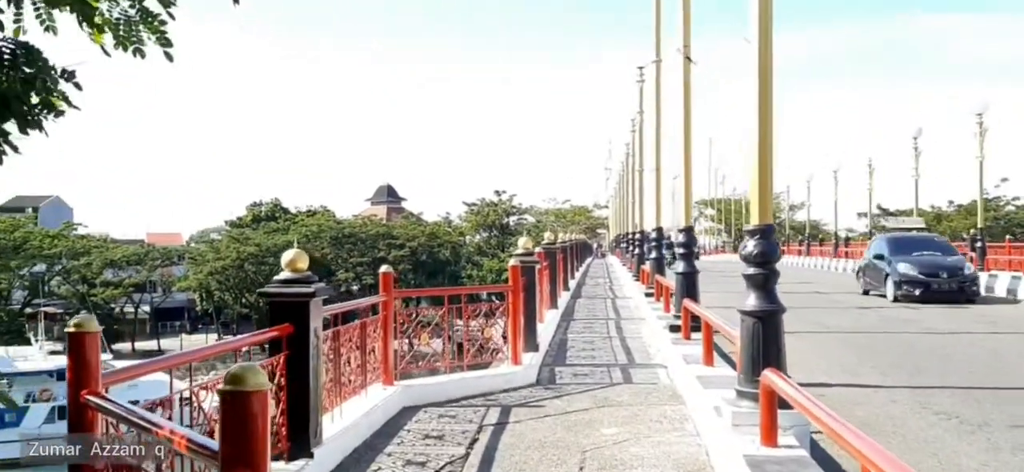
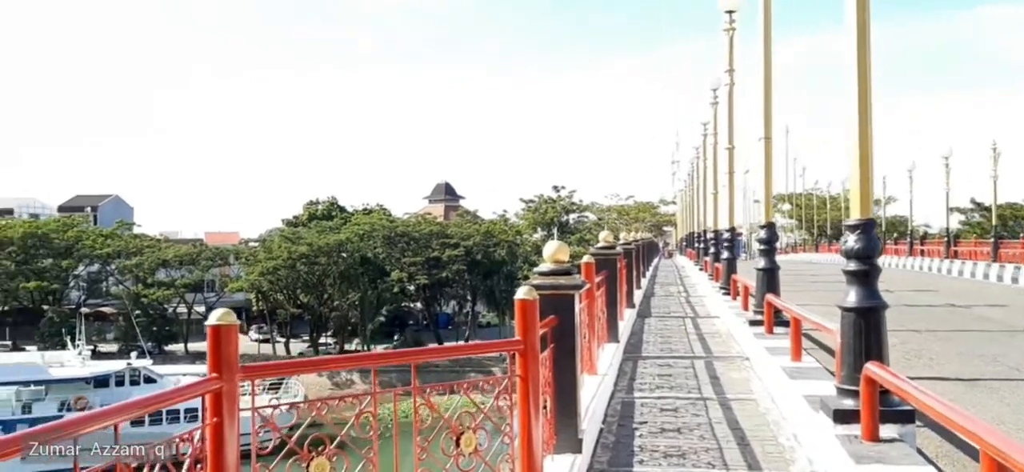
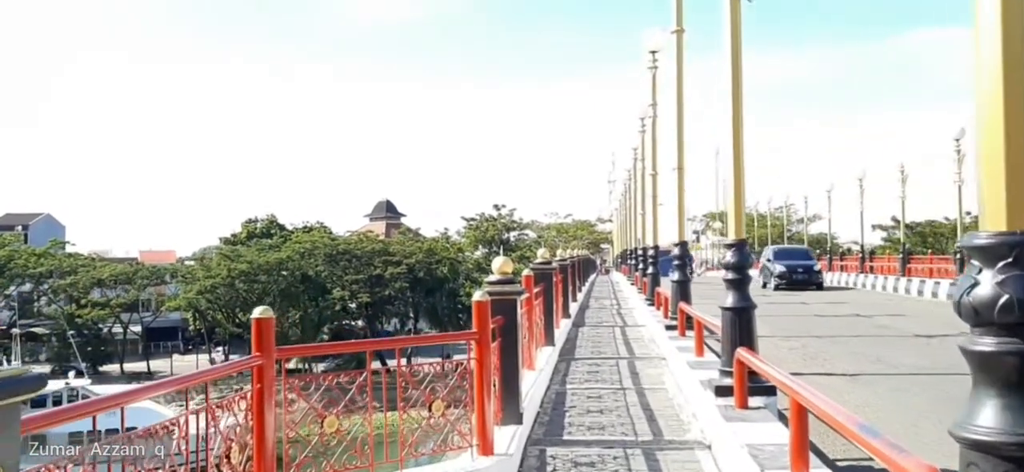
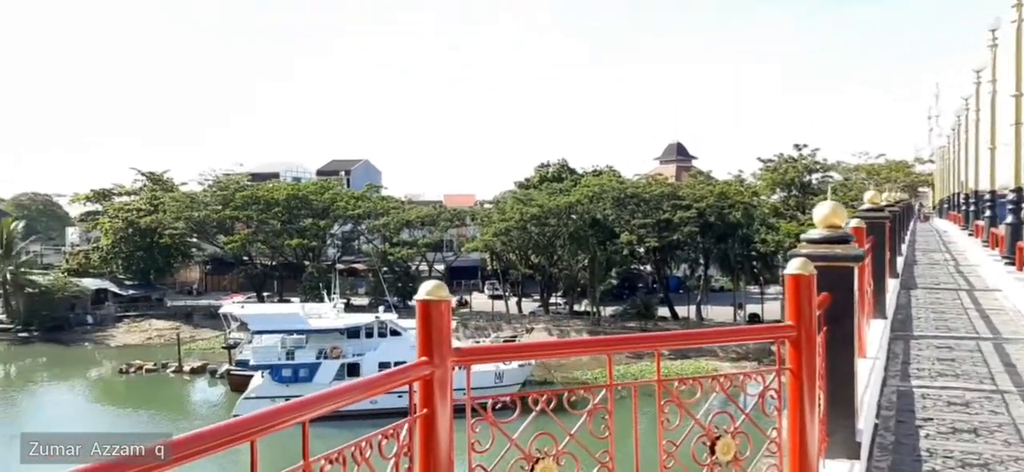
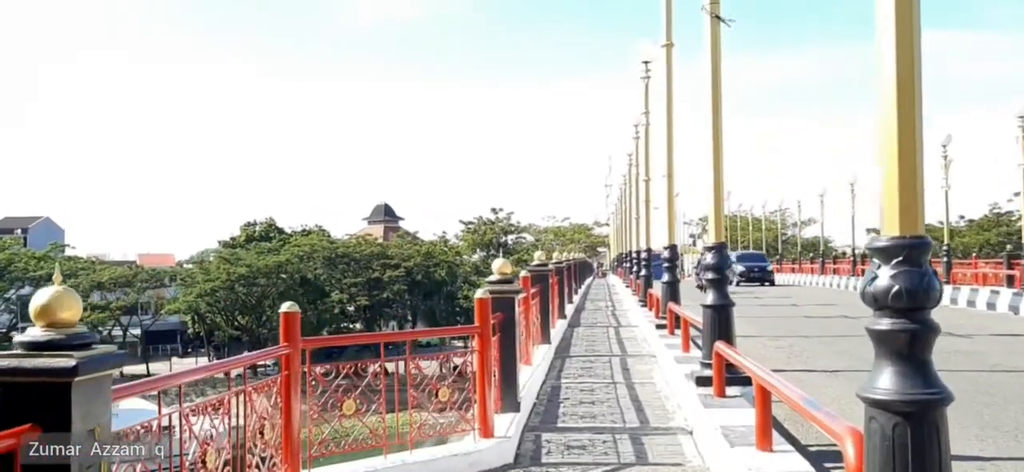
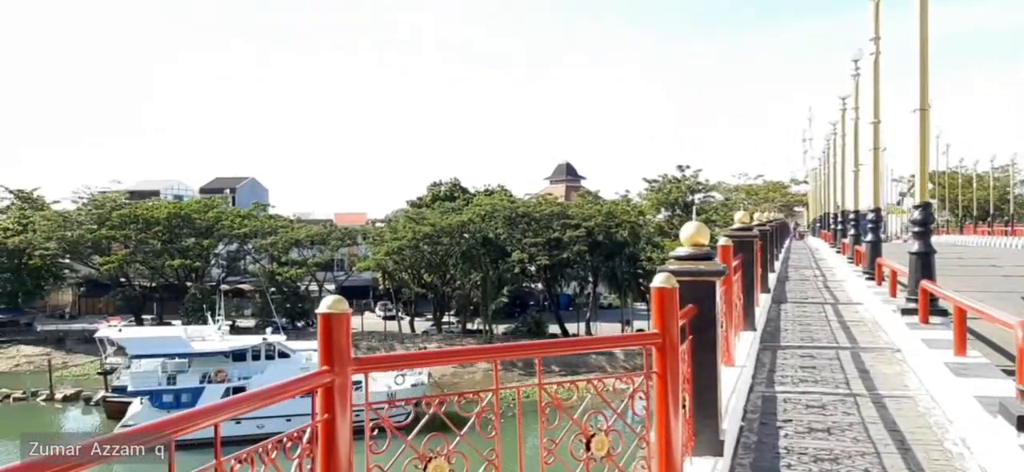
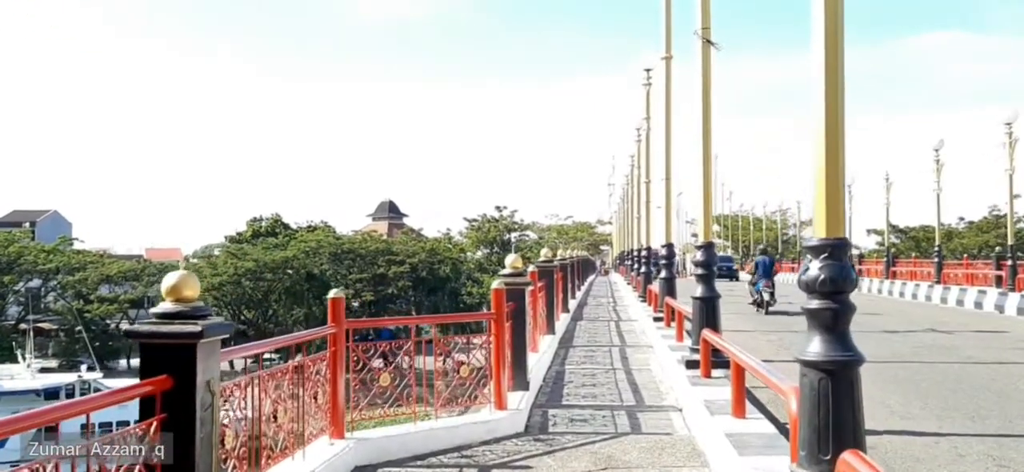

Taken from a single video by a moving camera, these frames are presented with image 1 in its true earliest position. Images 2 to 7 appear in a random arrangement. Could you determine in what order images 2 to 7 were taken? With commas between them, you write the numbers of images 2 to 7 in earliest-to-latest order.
7, 5, 3, 2, 6, 4
